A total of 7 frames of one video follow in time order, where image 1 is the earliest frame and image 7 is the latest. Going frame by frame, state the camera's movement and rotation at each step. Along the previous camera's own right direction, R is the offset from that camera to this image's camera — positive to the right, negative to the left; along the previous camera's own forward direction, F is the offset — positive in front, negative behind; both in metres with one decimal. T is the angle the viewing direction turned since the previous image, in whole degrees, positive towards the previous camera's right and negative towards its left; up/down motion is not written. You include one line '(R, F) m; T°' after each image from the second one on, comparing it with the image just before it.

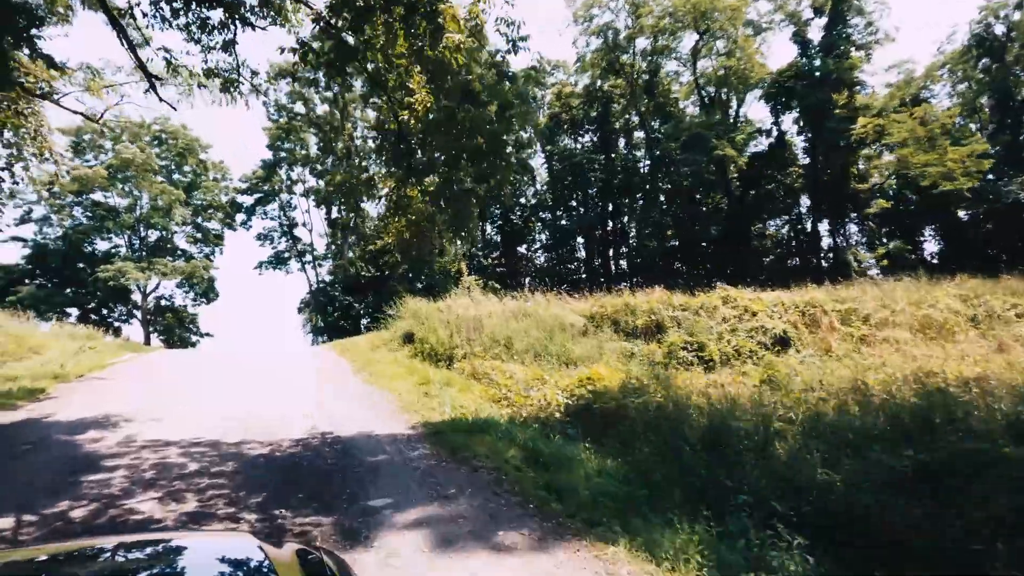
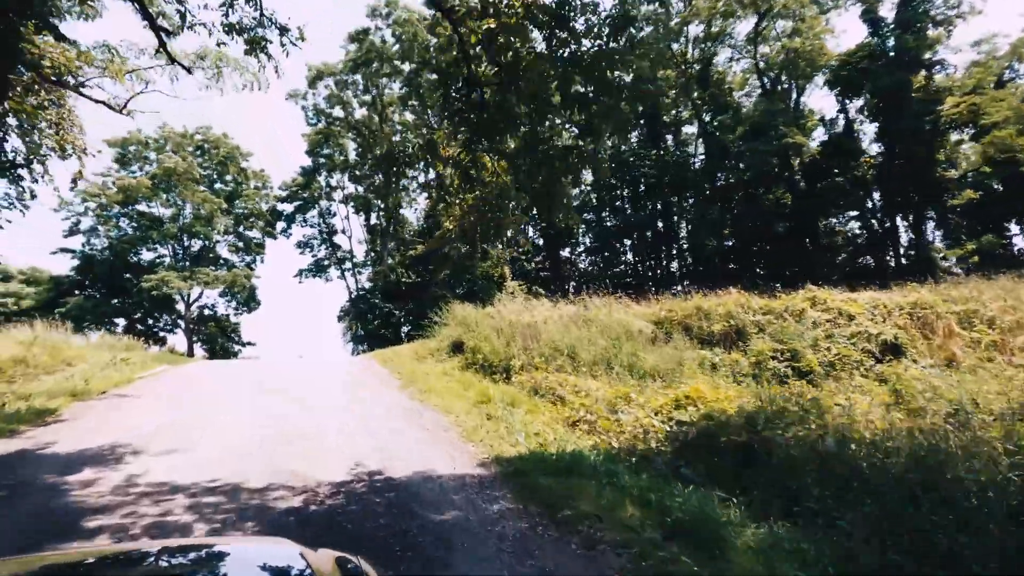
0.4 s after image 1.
(-0.8, +2.0) m; -4°
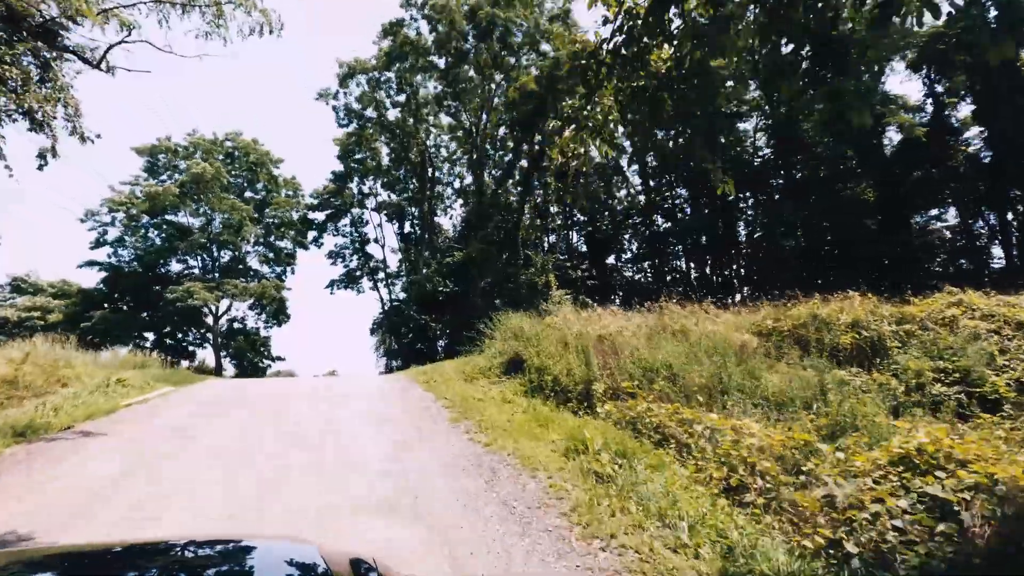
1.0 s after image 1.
(-1.1, +3.4) m; -3°
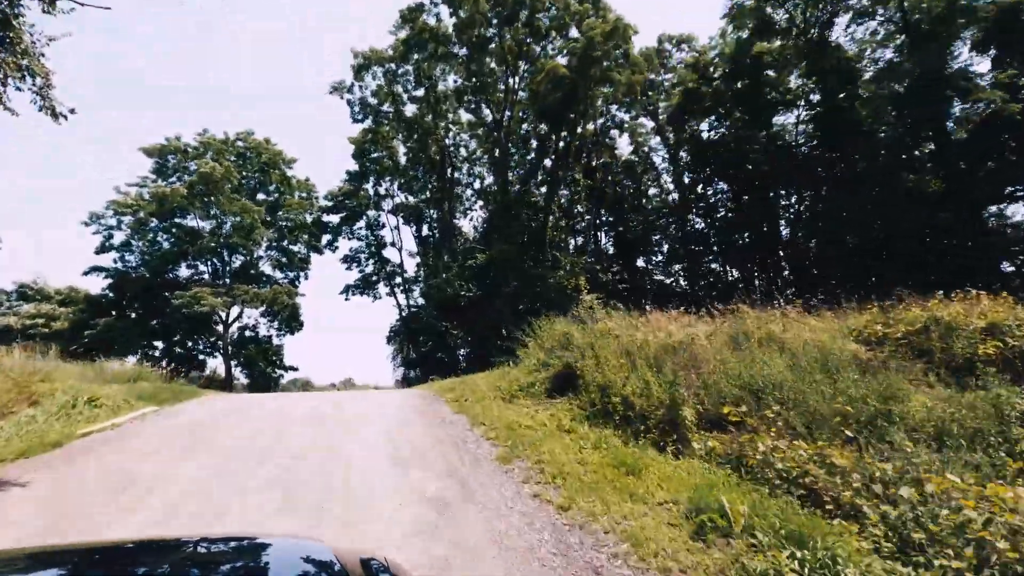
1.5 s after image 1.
(-0.8, +2.7) m; -2°
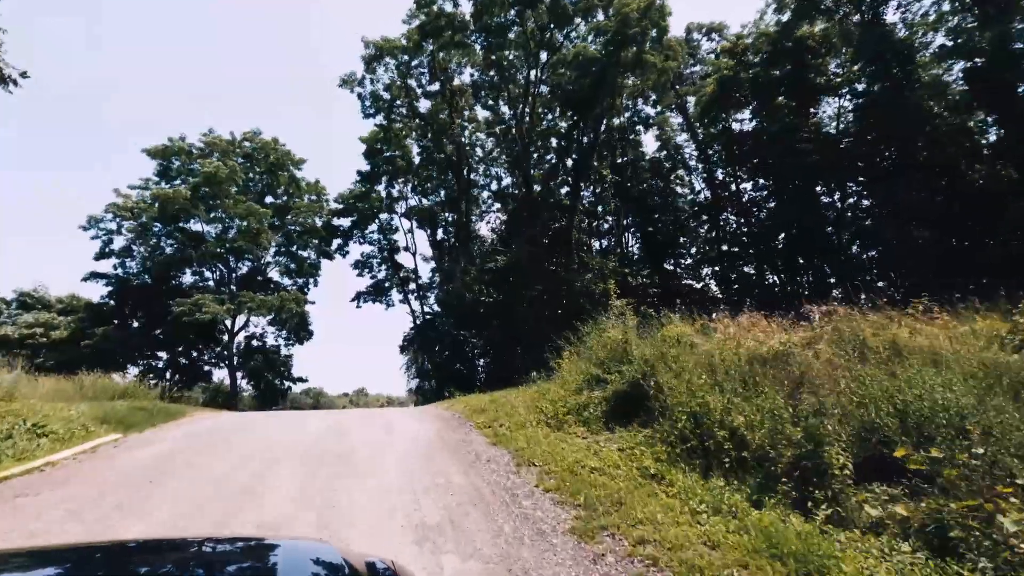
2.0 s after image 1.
(-0.7, +2.6) m; -1°
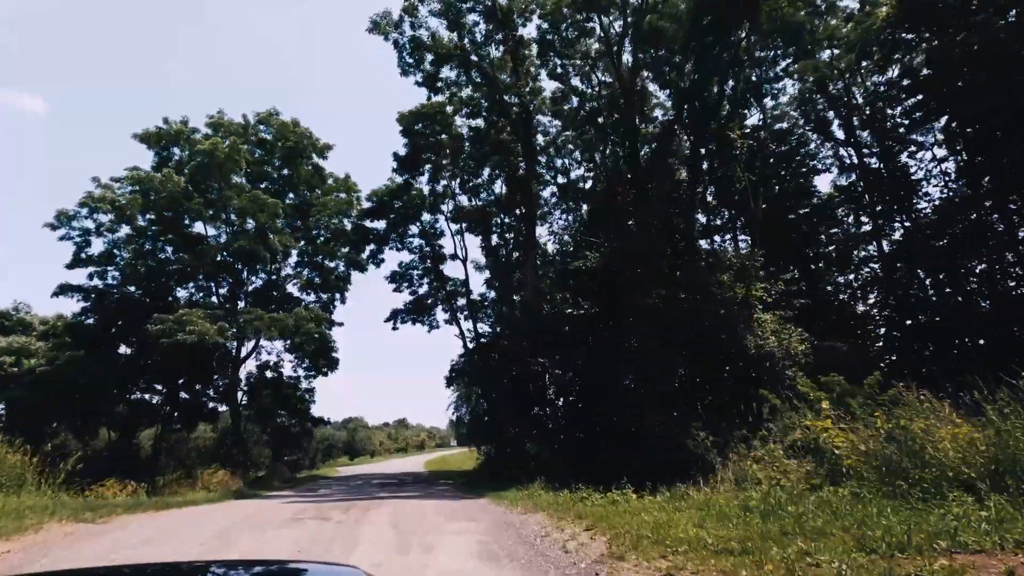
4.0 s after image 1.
(-2.4, +9.5) m; -4°
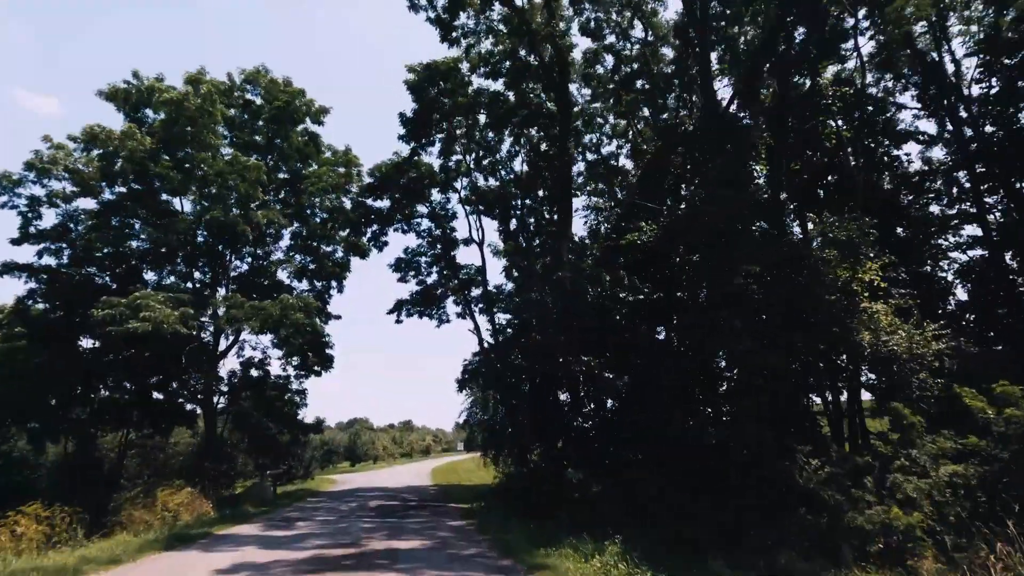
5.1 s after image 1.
(-0.9, +4.8) m; -1°
